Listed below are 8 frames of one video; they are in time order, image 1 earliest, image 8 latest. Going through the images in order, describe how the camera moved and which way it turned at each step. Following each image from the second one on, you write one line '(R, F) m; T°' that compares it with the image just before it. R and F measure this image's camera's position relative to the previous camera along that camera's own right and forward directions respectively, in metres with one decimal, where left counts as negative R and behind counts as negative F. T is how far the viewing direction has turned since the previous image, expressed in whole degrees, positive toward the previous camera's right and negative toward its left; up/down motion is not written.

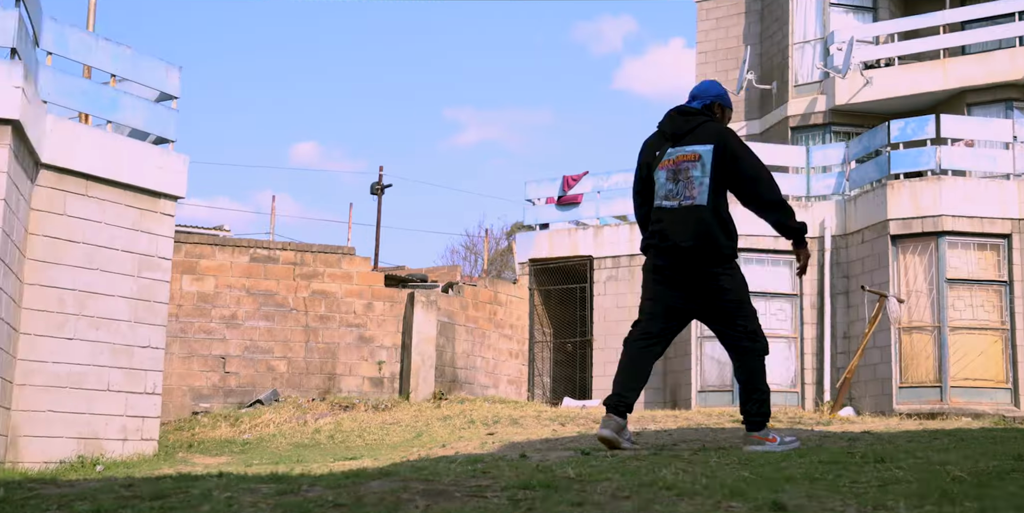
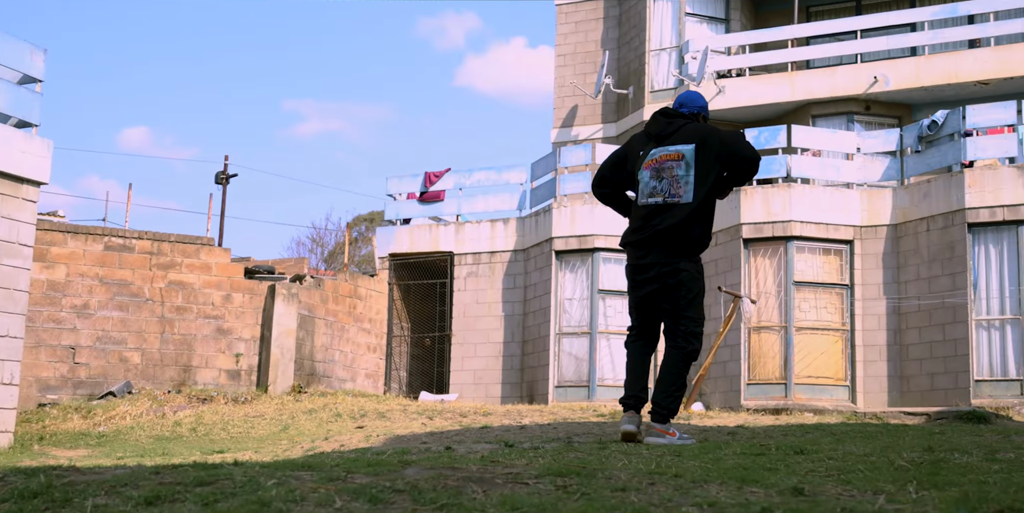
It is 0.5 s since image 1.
(-0.3, -0.1) m; +8°
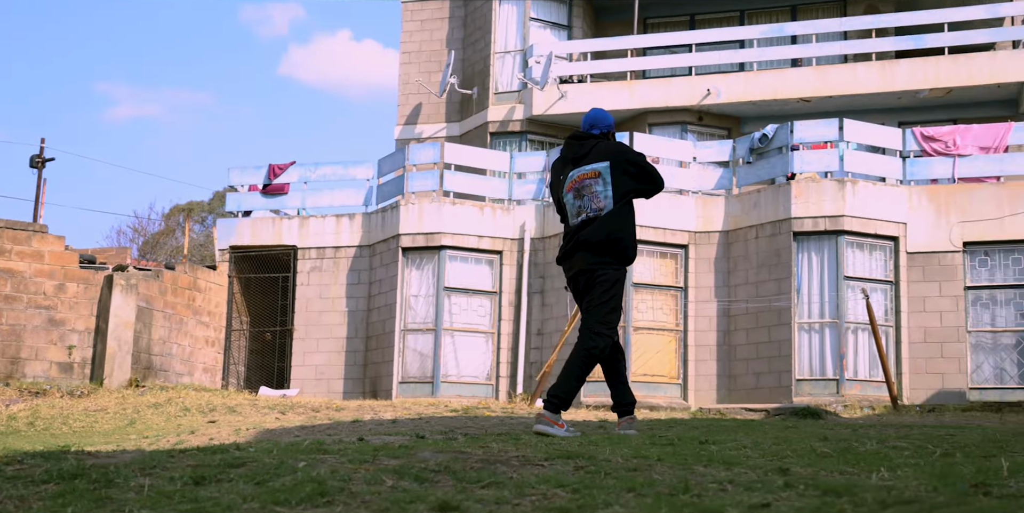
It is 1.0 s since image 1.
(-0.4, -0.2) m; +9°
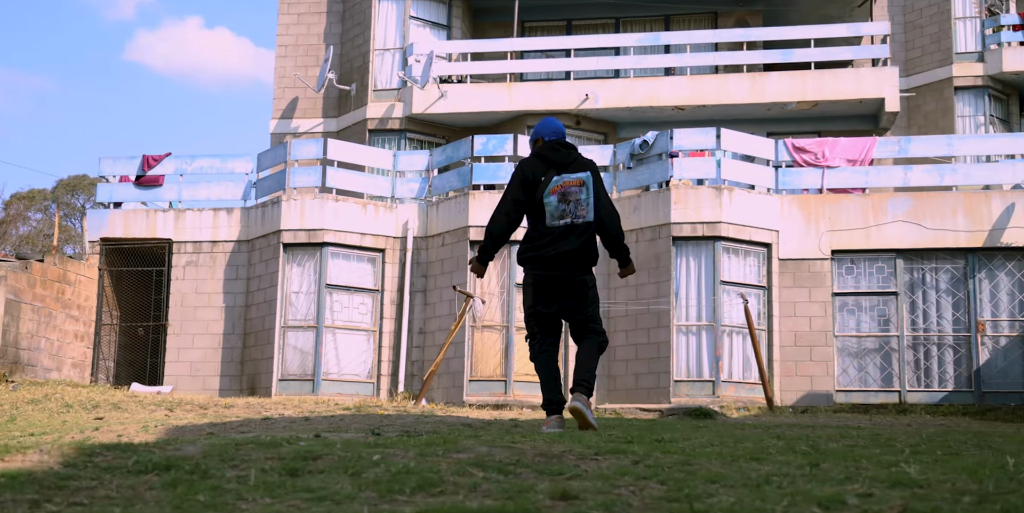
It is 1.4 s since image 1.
(-0.4, -0.1) m; +7°
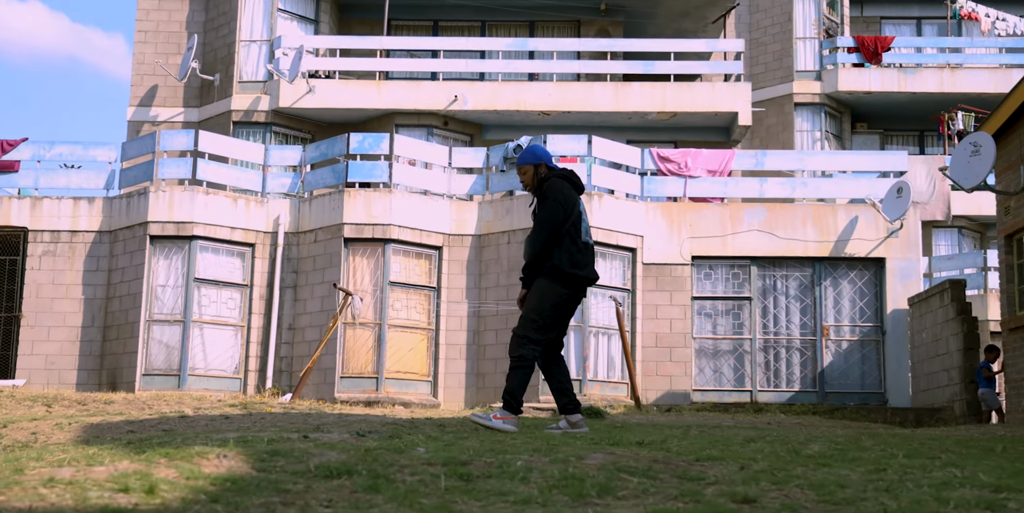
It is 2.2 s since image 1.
(-0.7, -0.3) m; +9°
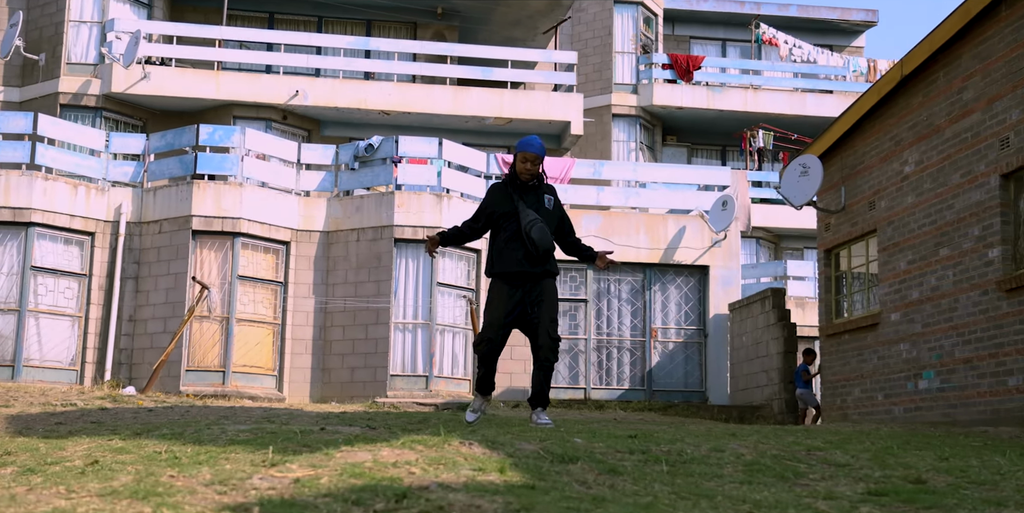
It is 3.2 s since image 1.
(-1.1, -0.4) m; +11°
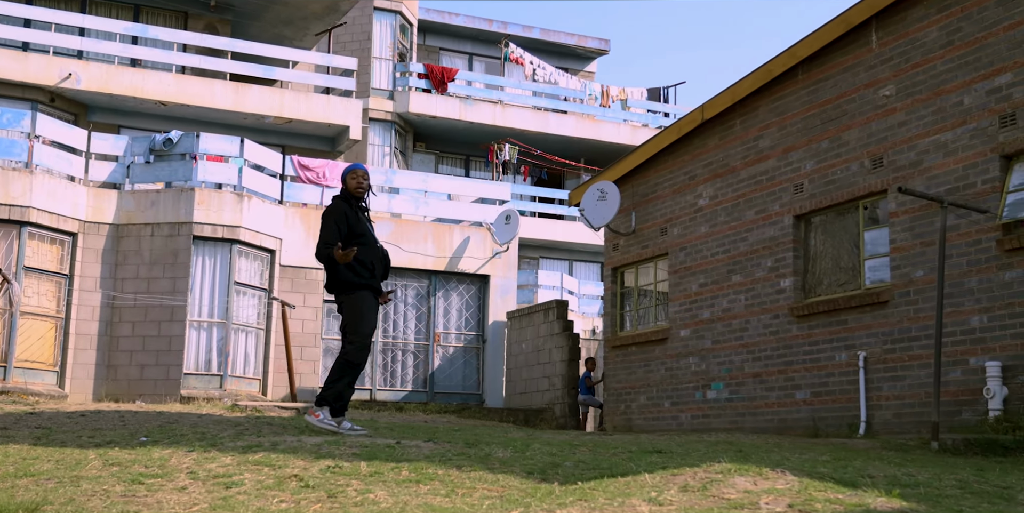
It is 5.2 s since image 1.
(-2.1, -0.4) m; +16°
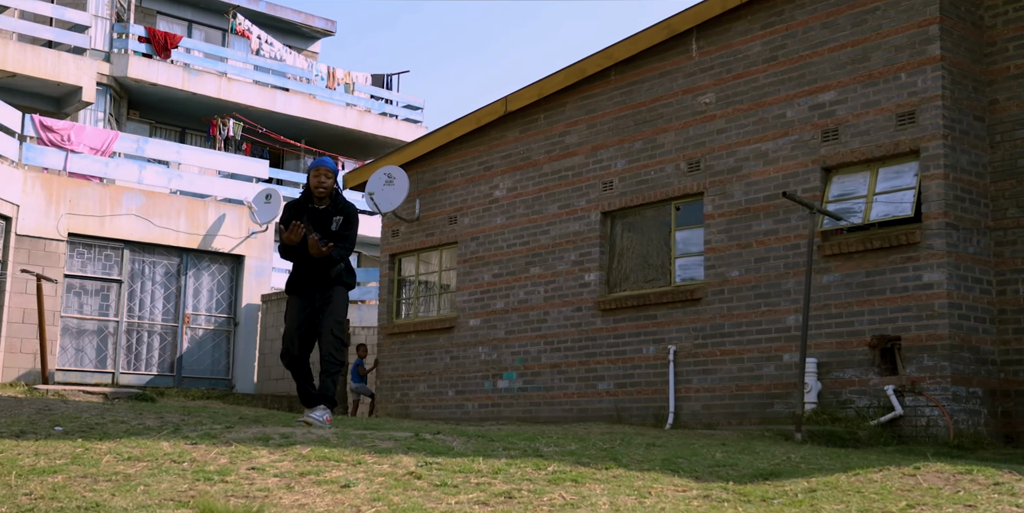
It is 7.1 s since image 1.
(-1.8, +0.6) m; +17°
